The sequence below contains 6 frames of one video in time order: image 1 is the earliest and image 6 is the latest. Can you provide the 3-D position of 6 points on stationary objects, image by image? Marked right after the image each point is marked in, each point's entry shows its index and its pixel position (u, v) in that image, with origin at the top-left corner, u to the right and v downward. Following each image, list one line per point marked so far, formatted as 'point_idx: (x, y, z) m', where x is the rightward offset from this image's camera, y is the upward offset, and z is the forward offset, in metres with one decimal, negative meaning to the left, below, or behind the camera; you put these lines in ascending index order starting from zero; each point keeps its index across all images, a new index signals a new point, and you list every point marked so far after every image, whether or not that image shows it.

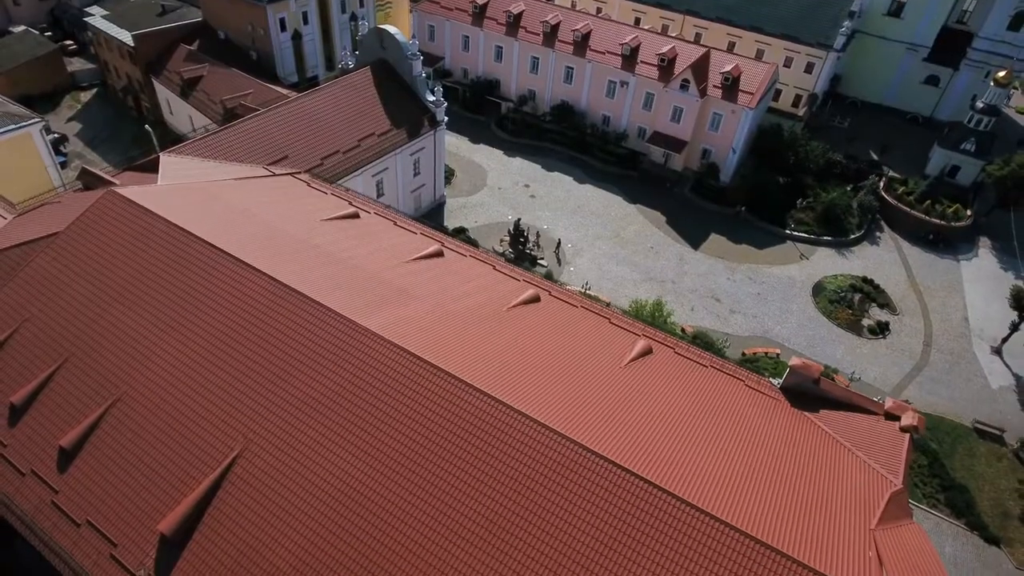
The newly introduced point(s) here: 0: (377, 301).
0: (-3.7, -0.4, +17.7) m
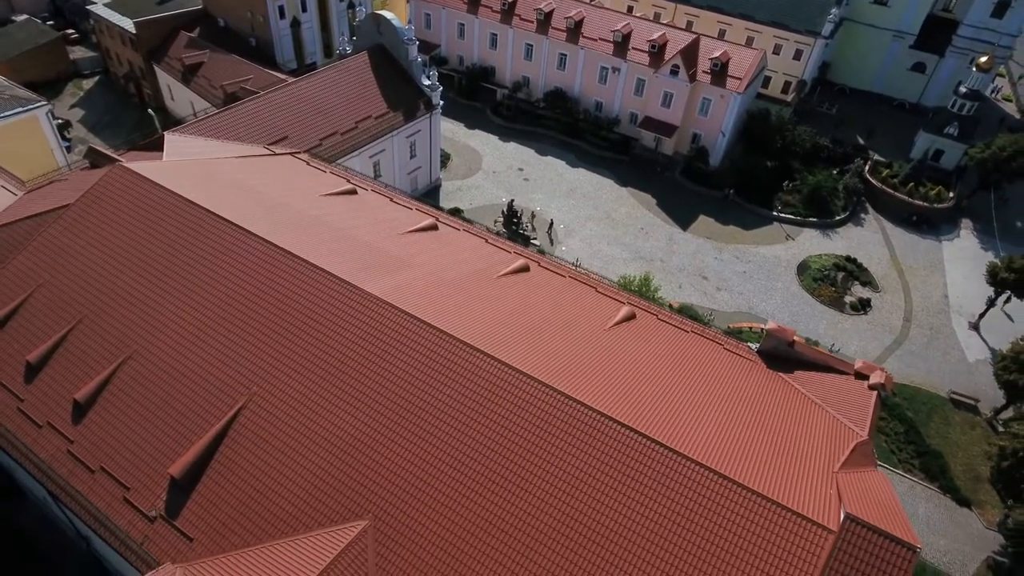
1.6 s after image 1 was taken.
0: (-4.0, +0.6, +18.6) m
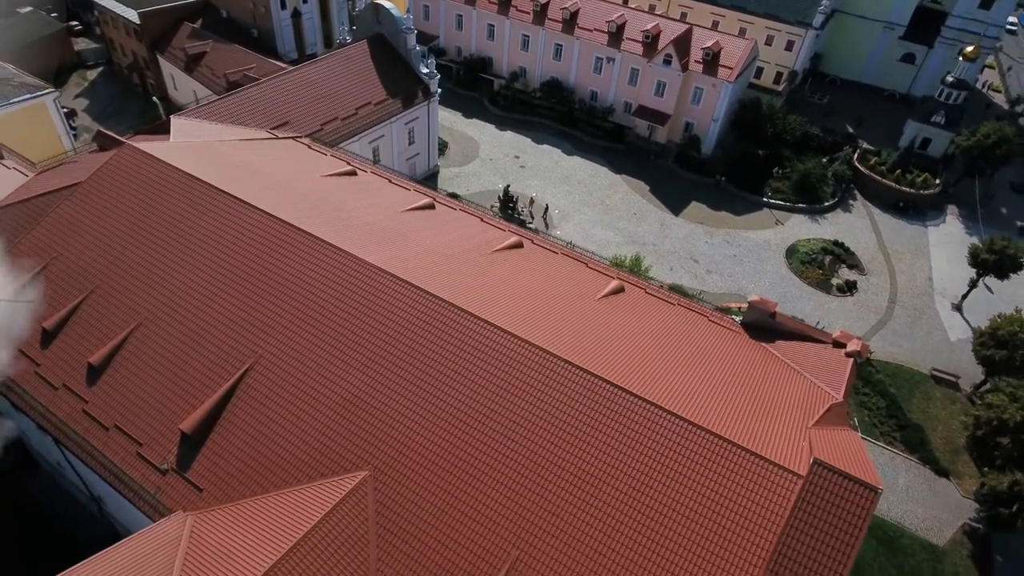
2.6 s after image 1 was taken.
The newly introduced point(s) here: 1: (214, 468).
0: (-4.2, +1.4, +19.5) m
1: (-7.3, -4.4, +15.9) m
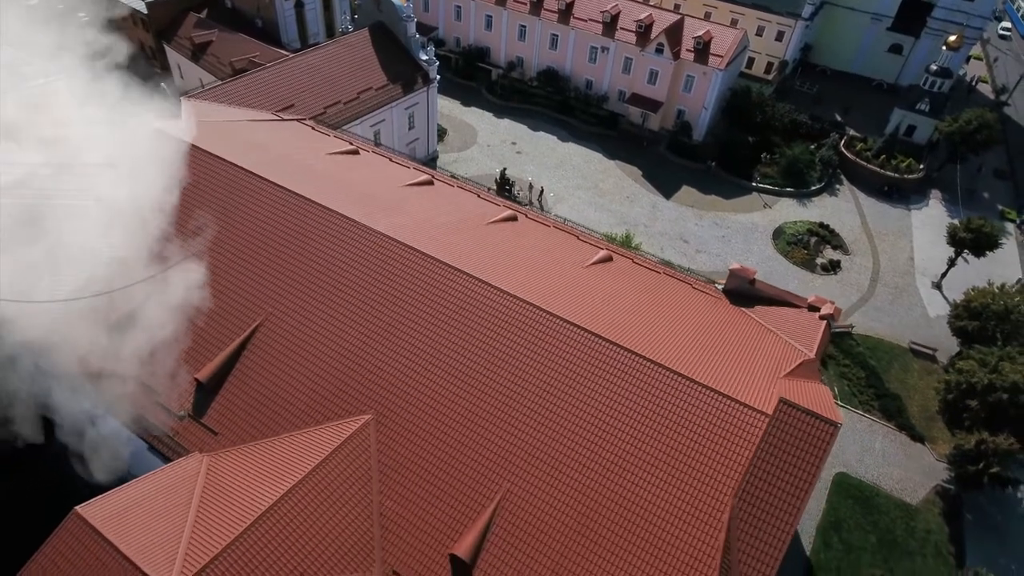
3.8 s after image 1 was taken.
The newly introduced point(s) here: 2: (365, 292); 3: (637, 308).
0: (-4.4, +2.5, +20.7) m
1: (-7.5, -3.3, +17.1) m
2: (-4.0, -0.1, +17.7) m
3: (+3.7, -0.6, +19.4) m
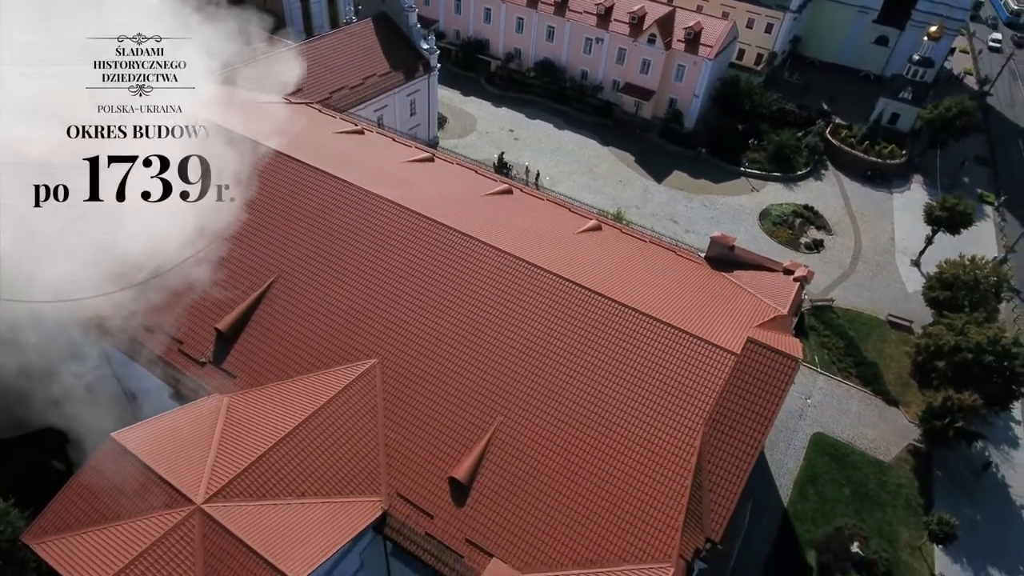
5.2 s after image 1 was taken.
0: (-4.5, +3.7, +22.3) m
1: (-7.7, -2.1, +18.6) m
2: (-4.2, +1.1, +19.2) m
3: (+3.6, +0.6, +21.0) m
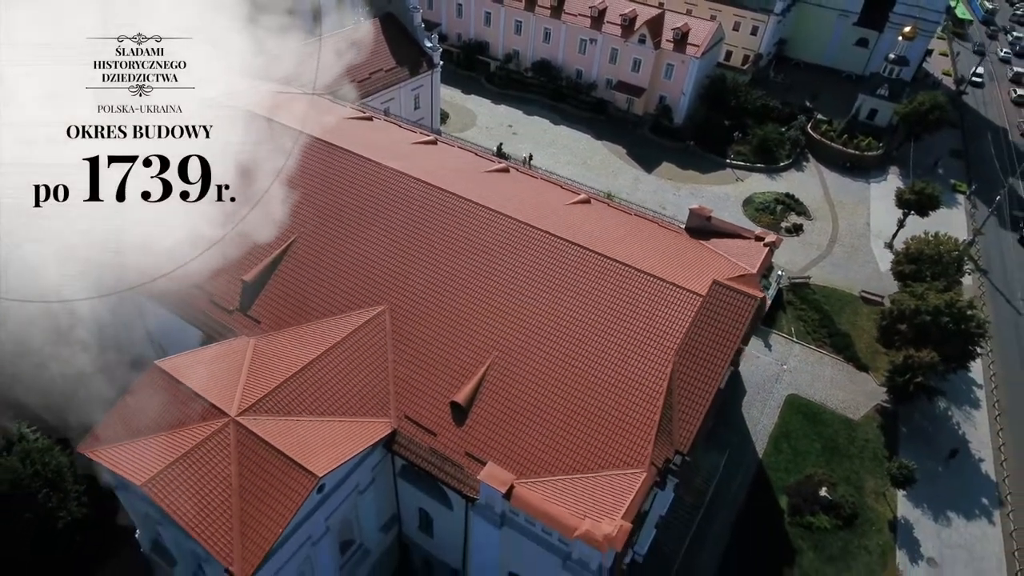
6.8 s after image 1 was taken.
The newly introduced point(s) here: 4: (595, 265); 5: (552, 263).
0: (-4.7, +5.1, +24.6) m
1: (-7.8, -0.7, +20.8) m
2: (-4.3, +2.5, +21.5) m
3: (+3.4, +2.0, +23.2) m
4: (+2.5, +0.8, +19.4) m
5: (+1.2, +0.8, +19.7) m
